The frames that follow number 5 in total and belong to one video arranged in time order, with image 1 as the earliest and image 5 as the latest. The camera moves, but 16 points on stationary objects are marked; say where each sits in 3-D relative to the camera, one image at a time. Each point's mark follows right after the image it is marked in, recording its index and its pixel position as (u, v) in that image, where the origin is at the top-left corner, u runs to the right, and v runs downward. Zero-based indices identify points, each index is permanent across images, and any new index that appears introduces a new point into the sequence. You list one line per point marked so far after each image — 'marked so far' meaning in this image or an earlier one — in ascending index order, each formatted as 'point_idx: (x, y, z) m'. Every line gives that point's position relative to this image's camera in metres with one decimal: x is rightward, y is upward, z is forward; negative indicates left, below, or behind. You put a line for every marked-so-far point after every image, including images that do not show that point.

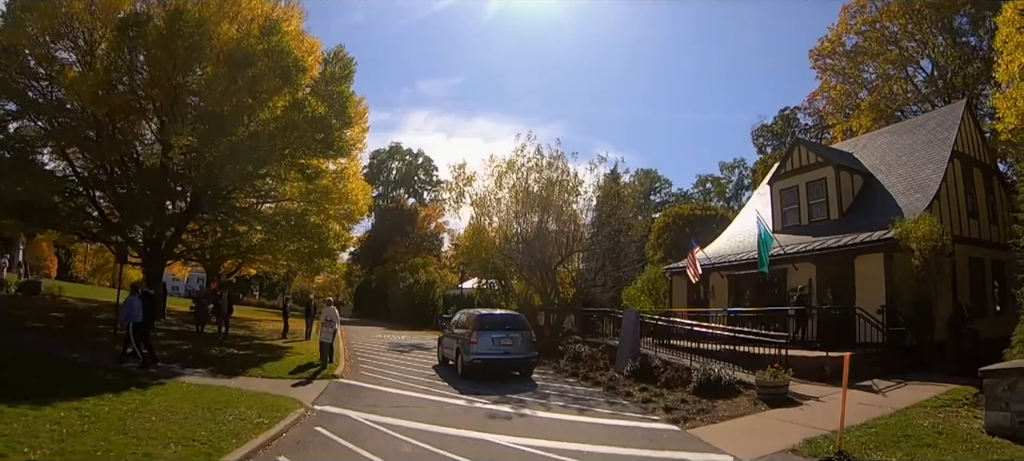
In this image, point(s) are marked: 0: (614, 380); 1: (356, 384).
0: (+2.1, -3.0, +16.1) m
1: (-3.0, -3.0, +15.5) m
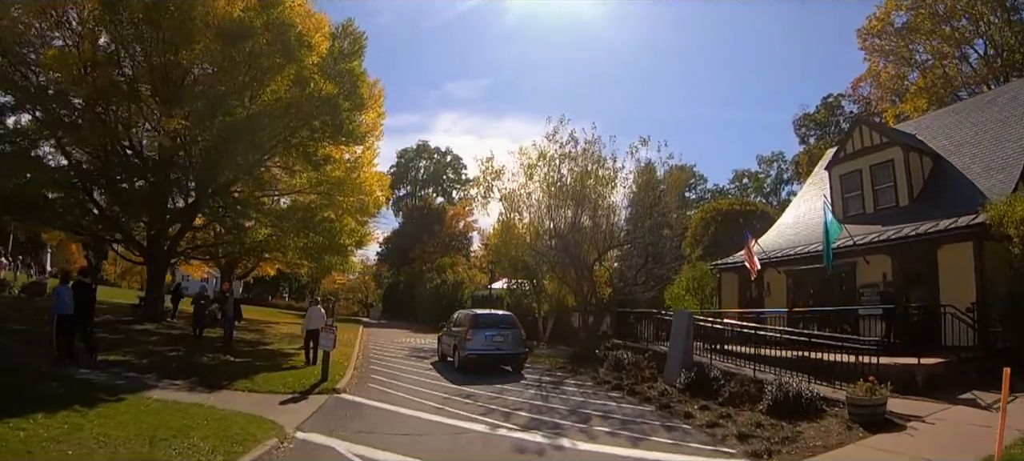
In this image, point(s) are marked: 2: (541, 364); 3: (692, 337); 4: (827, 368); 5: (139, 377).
0: (+2.6, -2.8, +13.5) m
1: (-2.5, -2.8, +13.0) m
2: (+0.7, -3.3, +20.1) m
3: (+3.6, -2.1, +15.8) m
4: (+6.2, -2.7, +15.8) m
5: (-6.6, -2.6, +14.2) m
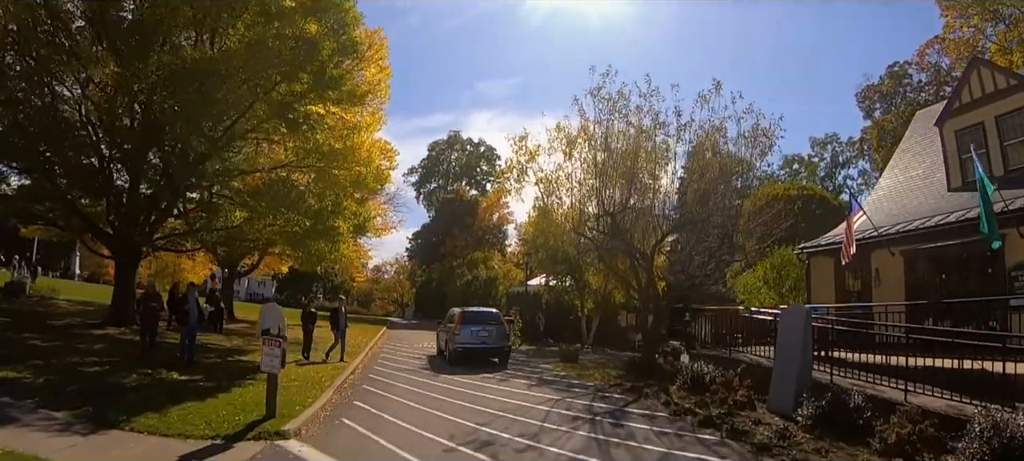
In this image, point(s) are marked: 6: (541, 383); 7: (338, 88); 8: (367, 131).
0: (+3.0, -2.3, +8.6) m
1: (-2.1, -2.3, +8.4) m
2: (+1.4, -2.8, +15.3) m
3: (+4.1, -1.6, +10.9) m
4: (+6.7, -2.1, +10.7) m
5: (-6.2, -2.2, +9.8) m
6: (+0.5, -2.7, +14.0) m
7: (-3.6, +3.0, +16.9) m
8: (-3.6, +2.4, +19.1) m
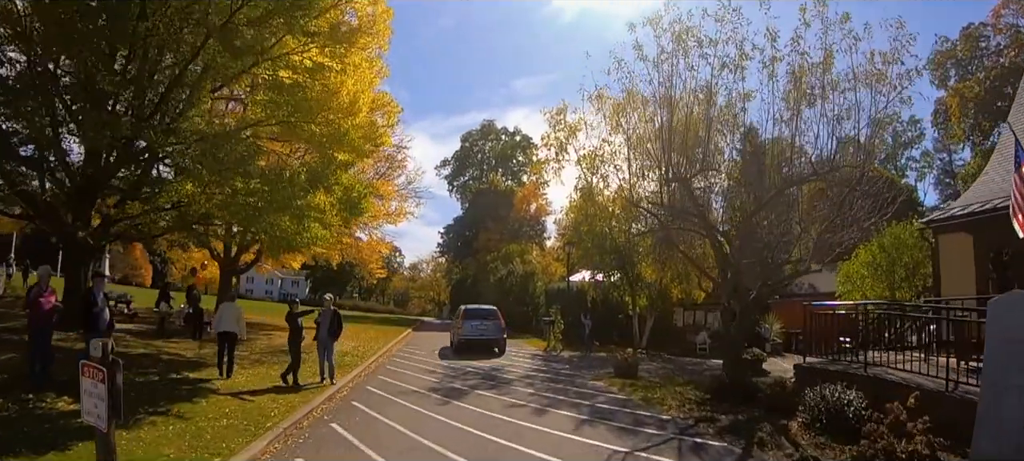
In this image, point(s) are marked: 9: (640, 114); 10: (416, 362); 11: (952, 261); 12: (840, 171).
0: (+3.2, -1.8, +4.1) m
1: (-1.9, -1.9, +4.1) m
2: (+2.0, -2.3, +10.8) m
3: (+4.4, -1.1, +6.3) m
4: (+7.0, -1.6, +5.9) m
5: (-5.9, -1.9, +5.7) m
6: (+0.9, -2.2, +9.5) m
7: (-3.1, +3.4, +12.6) m
8: (-2.9, +2.8, +14.9) m
9: (+2.7, +2.5, +16.8) m
10: (-2.2, -2.9, +17.3) m
11: (+9.2, -0.7, +16.9) m
12: (+6.2, +1.1, +15.0) m
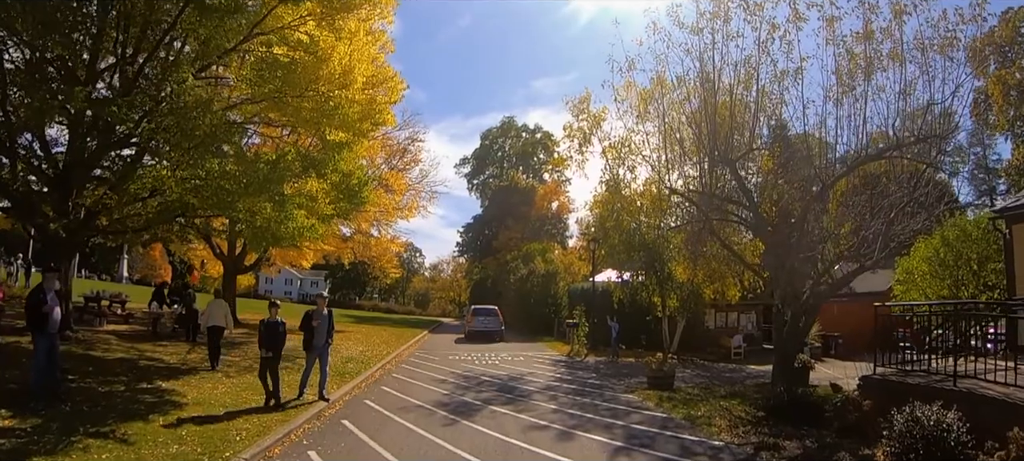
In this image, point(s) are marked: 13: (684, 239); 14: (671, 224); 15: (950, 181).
0: (+3.2, -1.6, +2.3) m
1: (-1.9, -1.8, +2.5) m
2: (+2.2, -2.2, +9.1) m
3: (+4.5, -0.9, +4.5) m
4: (+7.1, -1.4, +4.1) m
5: (-5.9, -1.7, +4.2) m
6: (+1.1, -2.1, +7.8) m
7: (-2.8, +3.5, +11.0) m
8: (-2.6, +3.0, +13.3) m
9: (+3.1, +2.6, +15.1) m
10: (-1.8, -2.8, +15.7) m
11: (+9.6, -0.6, +14.9) m
12: (+6.5, +1.3, +13.1) m
13: (+3.9, -0.2, +18.1) m
14: (+3.5, +0.3, +17.4) m
15: (+7.7, +0.9, +14.0) m
